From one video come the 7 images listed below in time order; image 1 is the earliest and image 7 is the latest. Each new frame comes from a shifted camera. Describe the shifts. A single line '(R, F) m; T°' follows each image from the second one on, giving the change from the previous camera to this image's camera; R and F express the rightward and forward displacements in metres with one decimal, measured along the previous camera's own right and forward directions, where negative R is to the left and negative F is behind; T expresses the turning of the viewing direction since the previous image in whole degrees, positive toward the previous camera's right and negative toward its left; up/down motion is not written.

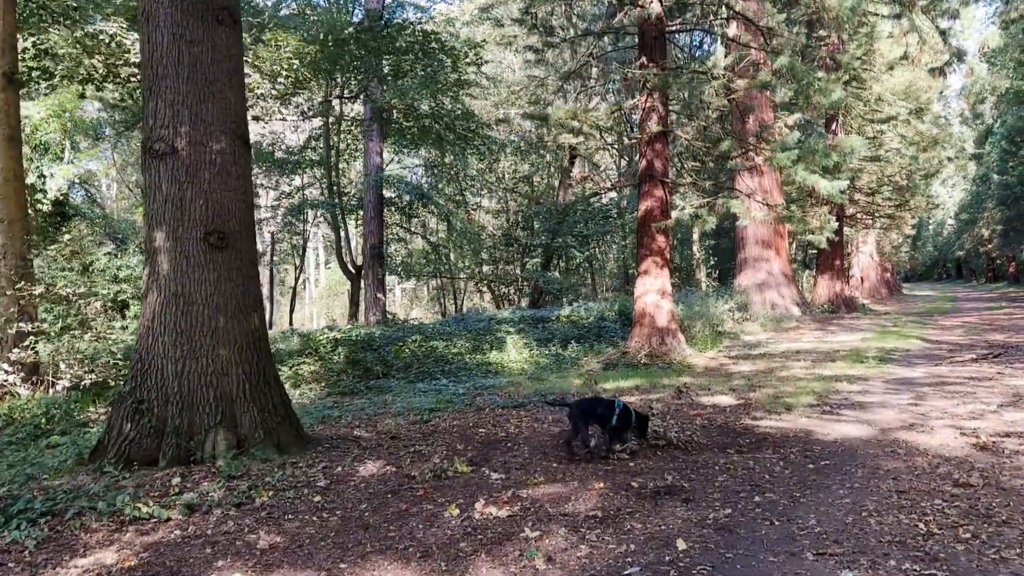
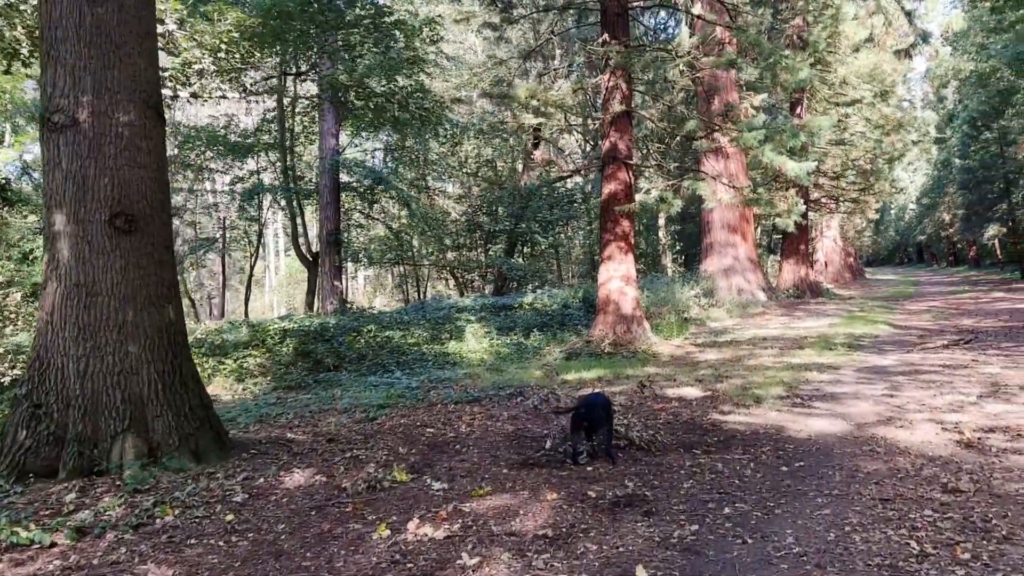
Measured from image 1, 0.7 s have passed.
(+0.1, +0.6) m; +2°
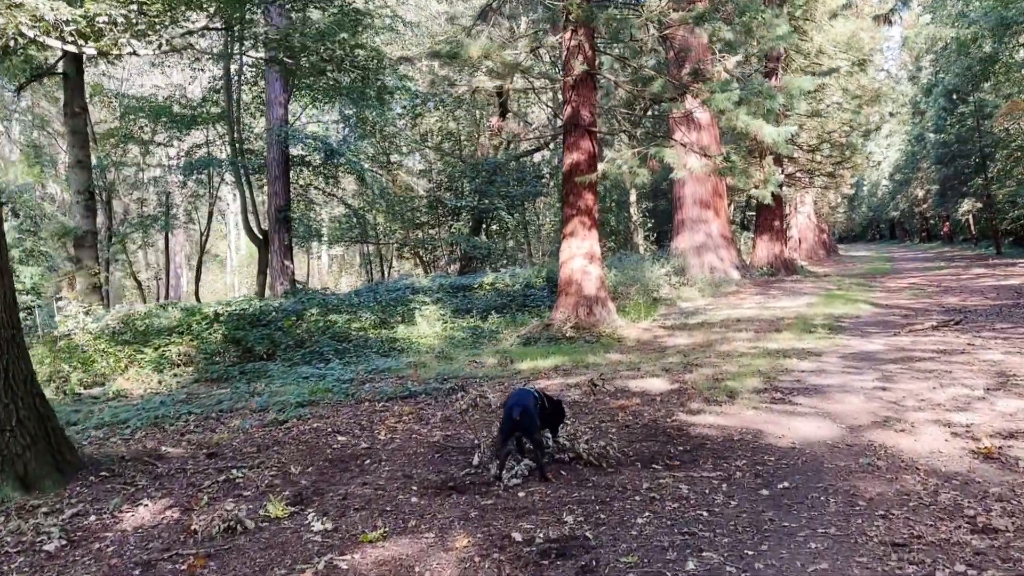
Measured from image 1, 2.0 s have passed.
(+0.3, +1.3) m; +1°
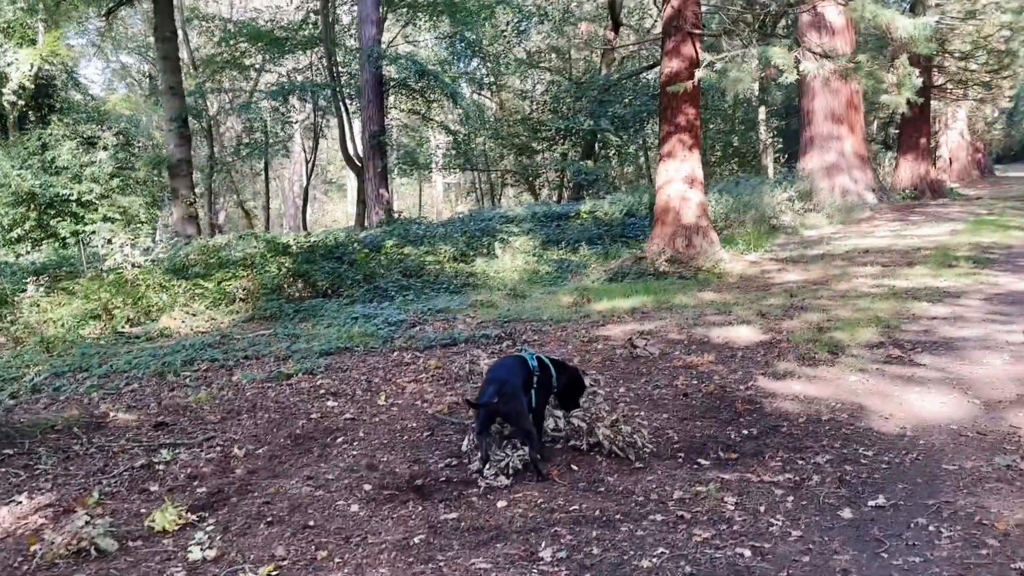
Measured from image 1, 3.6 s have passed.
(+0.6, +1.4) m; -8°
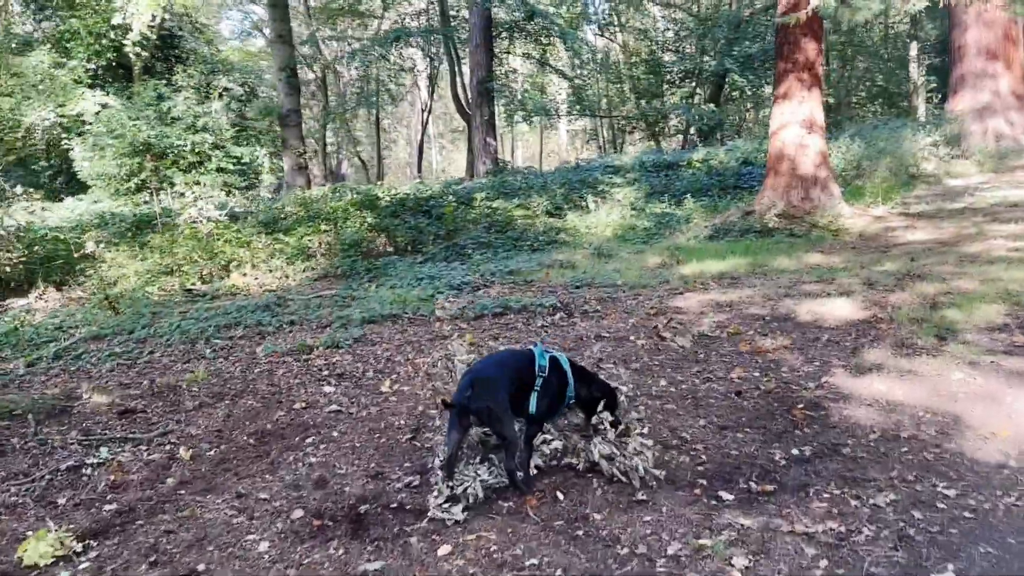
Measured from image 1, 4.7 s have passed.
(+0.5, +0.8) m; -8°
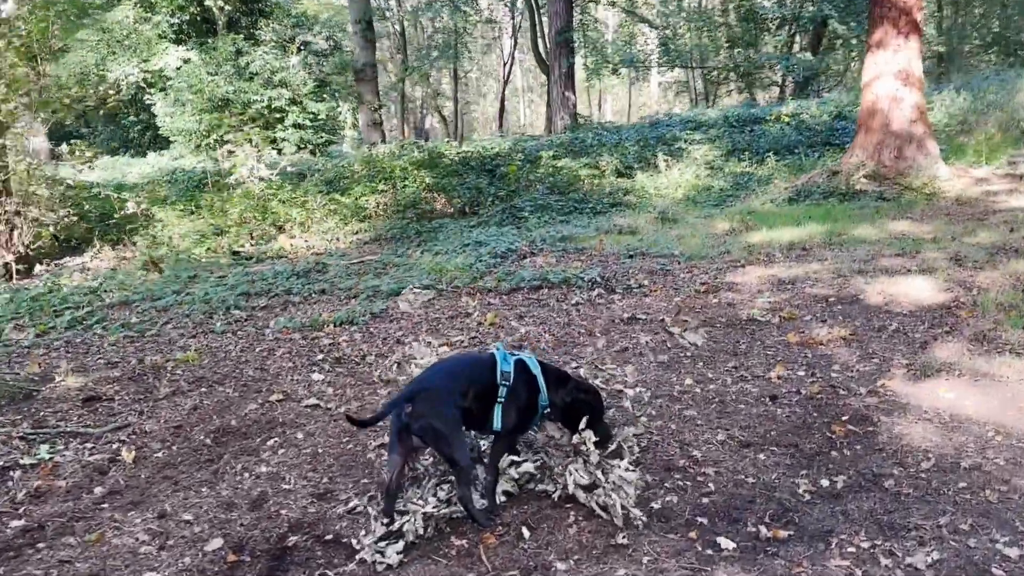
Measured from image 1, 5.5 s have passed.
(+0.4, +0.6) m; -6°
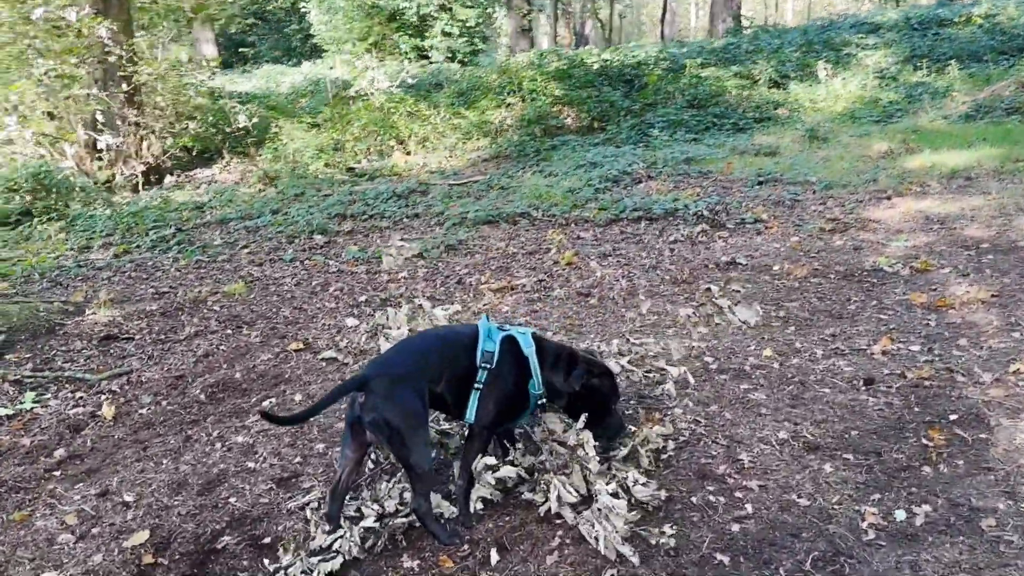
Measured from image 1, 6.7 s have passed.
(+0.4, +0.6) m; -10°
